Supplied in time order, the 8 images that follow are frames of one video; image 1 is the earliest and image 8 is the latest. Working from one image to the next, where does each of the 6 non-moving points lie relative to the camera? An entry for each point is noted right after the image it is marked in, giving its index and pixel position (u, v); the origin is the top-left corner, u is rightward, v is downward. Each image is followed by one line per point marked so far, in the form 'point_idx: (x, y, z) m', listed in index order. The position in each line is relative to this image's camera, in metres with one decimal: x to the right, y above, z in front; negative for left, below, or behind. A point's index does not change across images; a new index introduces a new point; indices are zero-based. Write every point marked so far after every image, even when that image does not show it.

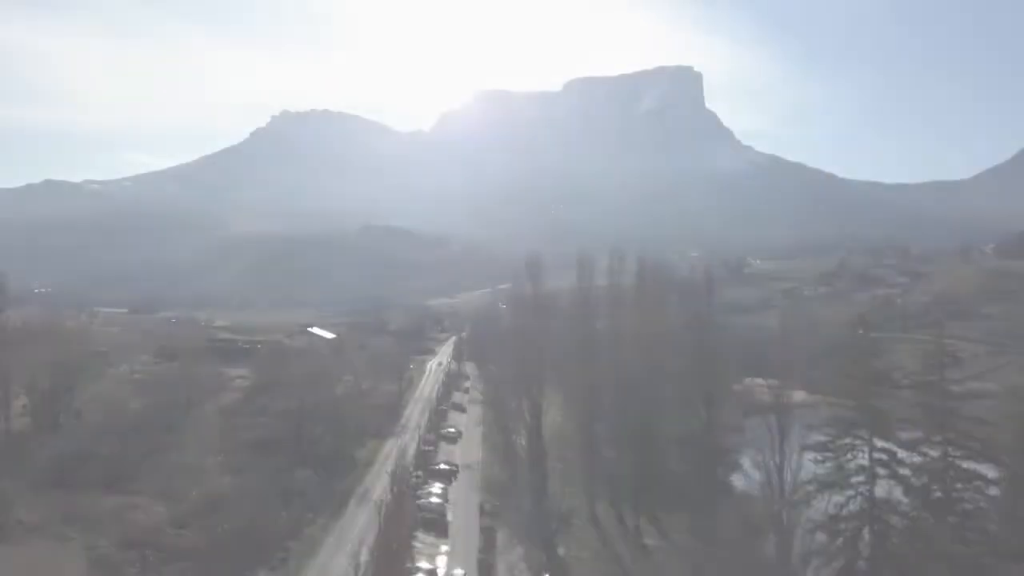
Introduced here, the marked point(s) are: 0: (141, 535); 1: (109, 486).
0: (-6.9, -4.3, +14.4) m
1: (-7.6, -3.8, +15.4) m
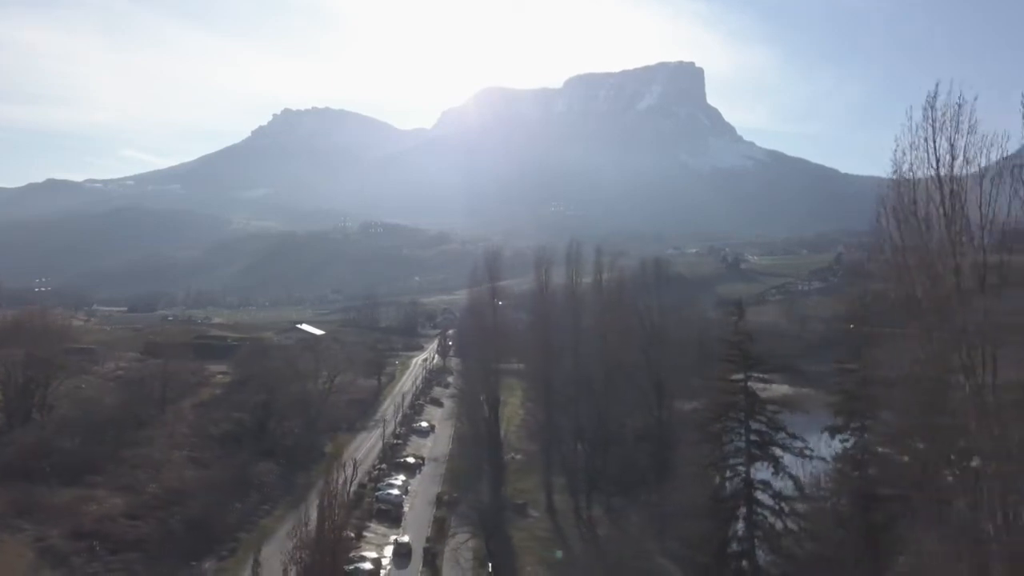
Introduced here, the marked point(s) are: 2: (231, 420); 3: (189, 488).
0: (-7.6, -4.2, +14.5) m
1: (-8.4, -3.7, +15.6) m
2: (-6.9, -3.2, +20.1) m
3: (-7.6, -4.5, +18.0) m
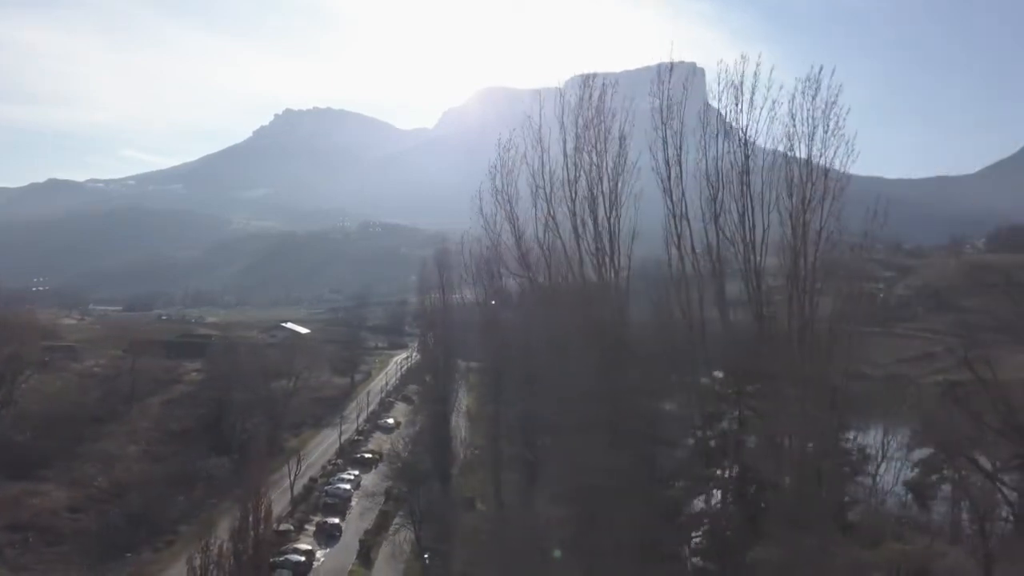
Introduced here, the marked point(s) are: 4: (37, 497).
0: (-8.5, -4.1, +14.7) m
1: (-9.3, -3.6, +15.7) m
2: (-7.8, -3.1, +20.2) m
3: (-8.5, -4.4, +18.1) m
4: (-9.0, -3.9, +15.6) m
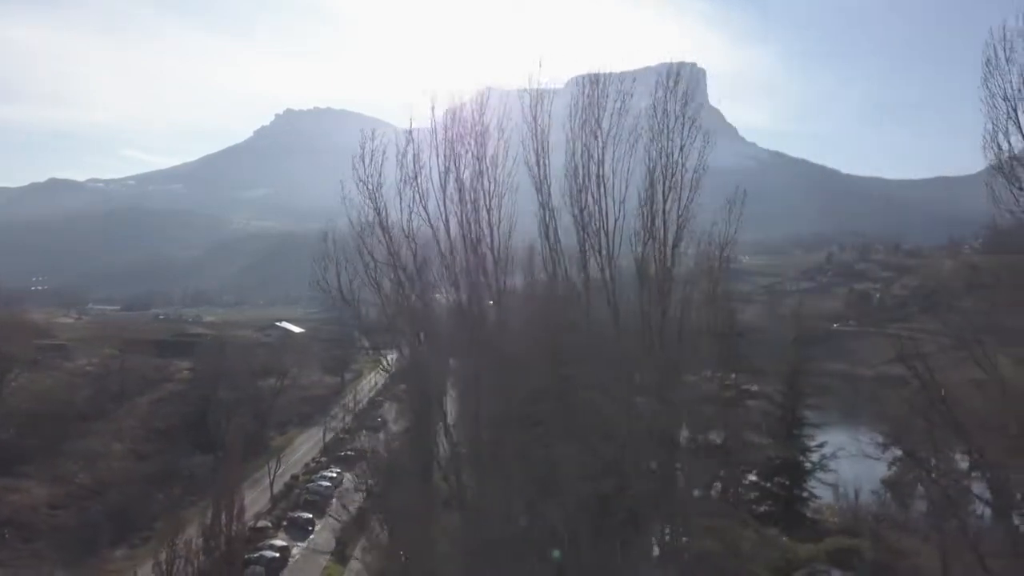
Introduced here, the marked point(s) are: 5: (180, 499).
0: (-8.9, -4.1, +14.7) m
1: (-9.6, -3.6, +15.8) m
2: (-8.2, -3.1, +20.3) m
3: (-8.9, -4.4, +18.2) m
4: (-9.3, -3.9, +15.7) m
5: (-7.1, -4.5, +17.8) m
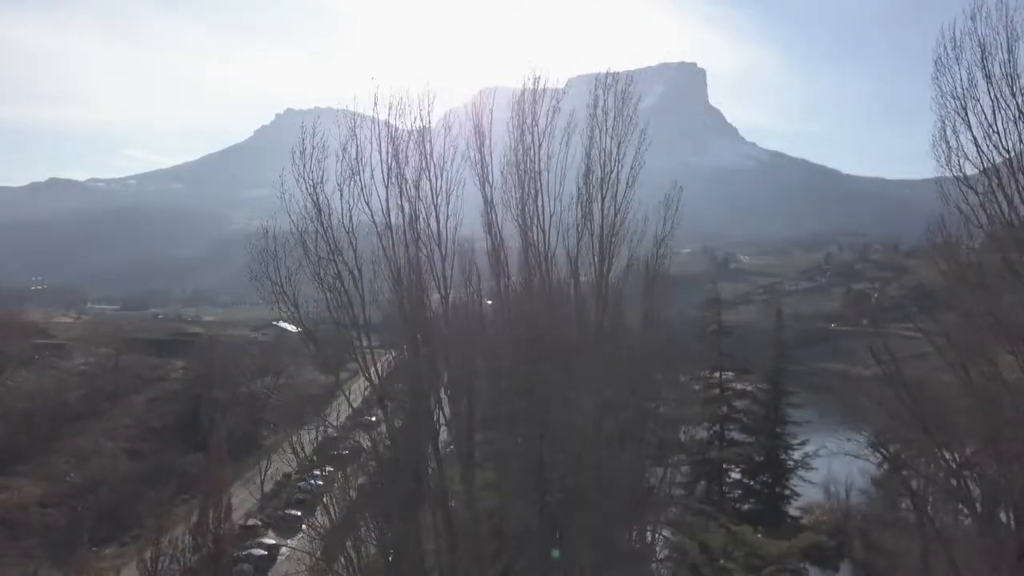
0: (-9.0, -4.0, +14.8) m
1: (-9.8, -3.6, +15.8) m
2: (-8.3, -3.0, +20.3) m
3: (-9.0, -4.3, +18.2) m
4: (-9.5, -3.9, +15.7) m
5: (-7.3, -4.5, +17.8) m
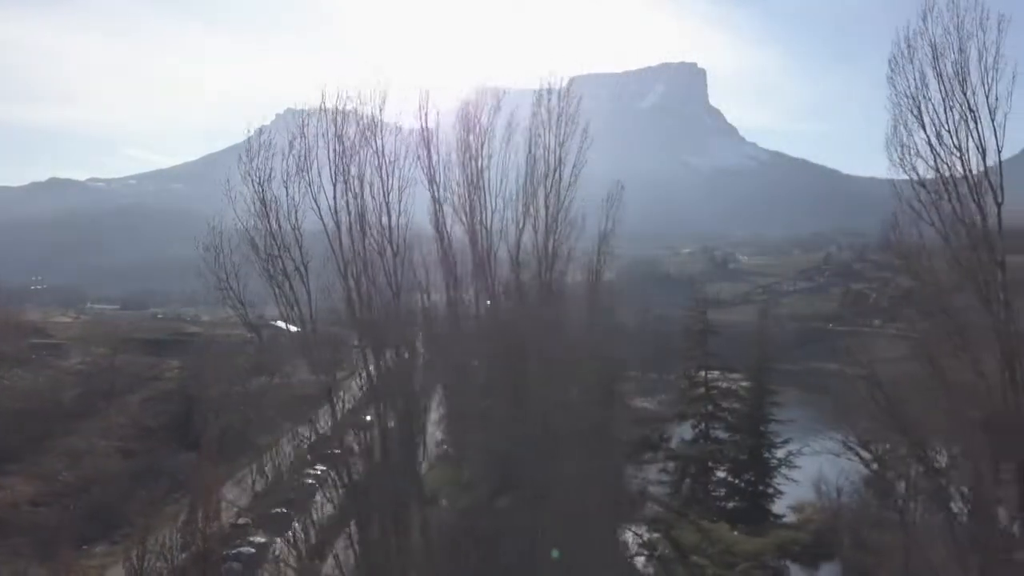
0: (-9.2, -4.0, +14.8) m
1: (-9.9, -3.6, +15.9) m
2: (-8.5, -3.0, +20.4) m
3: (-9.2, -4.3, +18.3) m
4: (-9.6, -3.9, +15.7) m
5: (-7.4, -4.5, +17.8) m
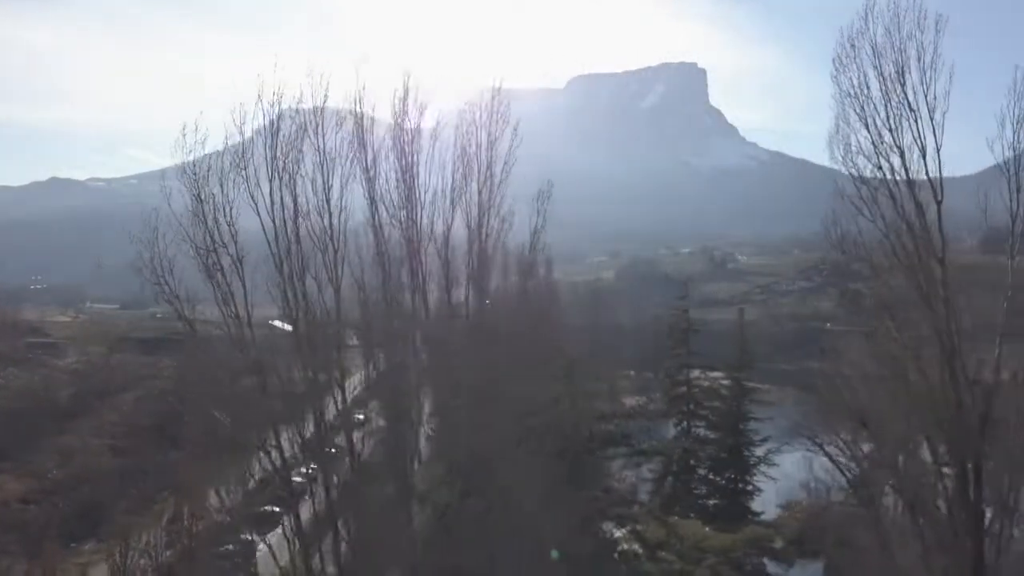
0: (-9.4, -4.0, +14.9) m
1: (-10.1, -3.5, +15.9) m
2: (-8.7, -3.0, +20.4) m
3: (-9.4, -4.3, +18.3) m
4: (-9.8, -3.8, +15.8) m
5: (-7.6, -4.5, +17.9) m
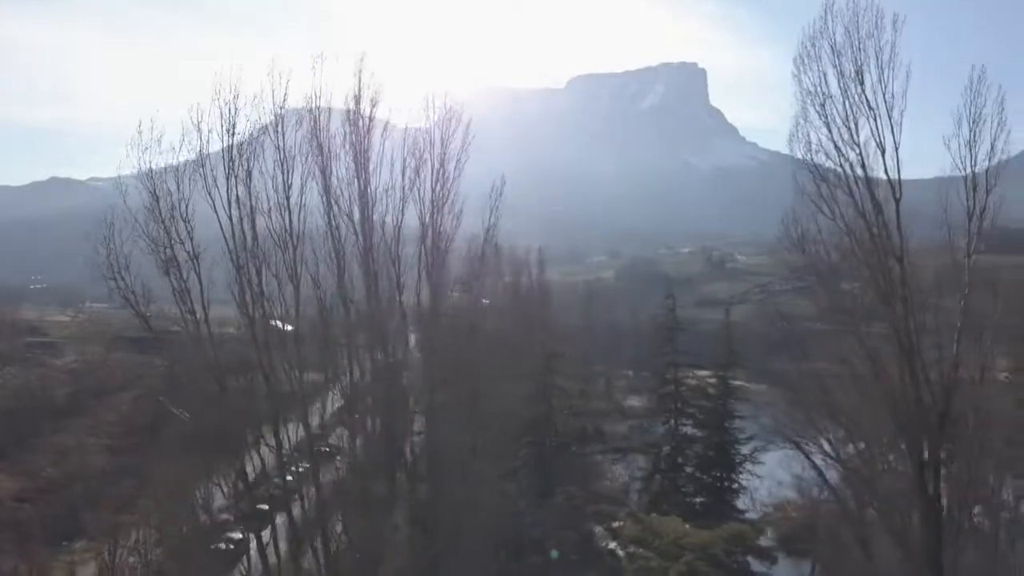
0: (-9.5, -4.0, +14.9) m
1: (-10.2, -3.5, +16.0) m
2: (-8.8, -3.0, +20.5) m
3: (-9.5, -4.3, +18.4) m
4: (-9.9, -3.8, +15.8) m
5: (-7.7, -4.5, +17.9) m
